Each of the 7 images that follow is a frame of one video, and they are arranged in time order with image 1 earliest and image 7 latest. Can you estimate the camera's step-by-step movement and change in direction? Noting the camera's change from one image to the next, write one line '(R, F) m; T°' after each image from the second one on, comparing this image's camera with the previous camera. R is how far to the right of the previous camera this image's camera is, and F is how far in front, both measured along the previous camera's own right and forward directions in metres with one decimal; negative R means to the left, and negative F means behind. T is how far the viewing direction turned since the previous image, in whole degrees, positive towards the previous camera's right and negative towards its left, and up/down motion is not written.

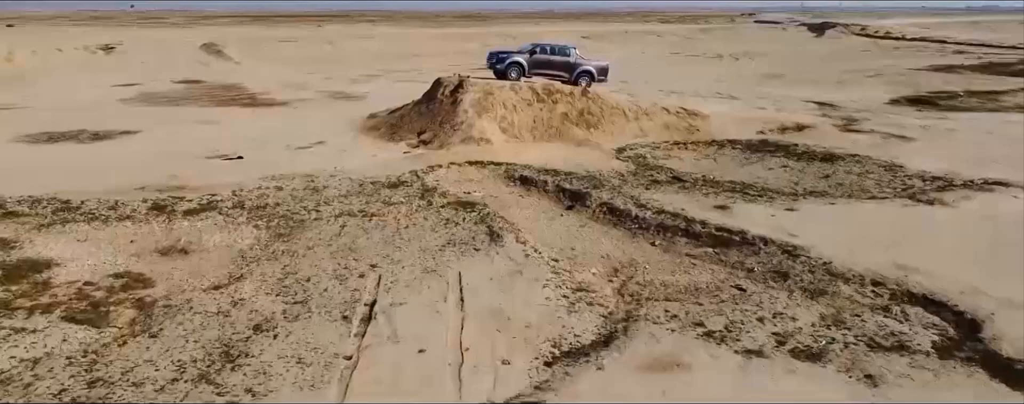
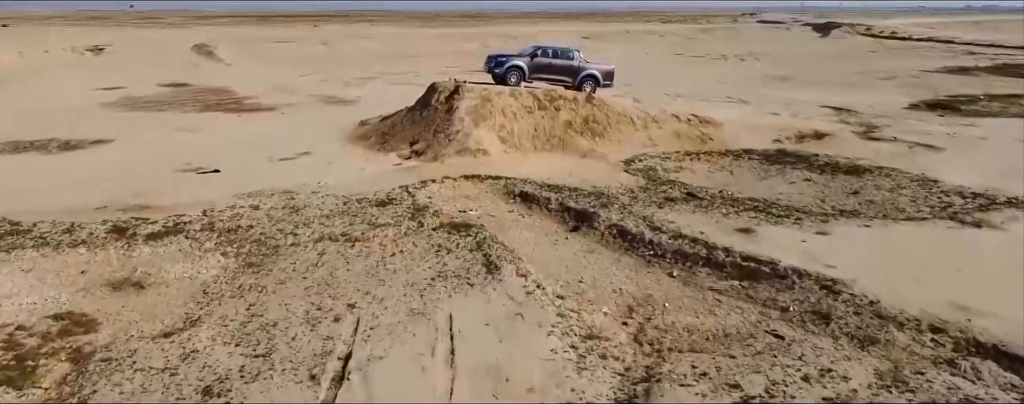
(0.0, +1.4) m; 0°
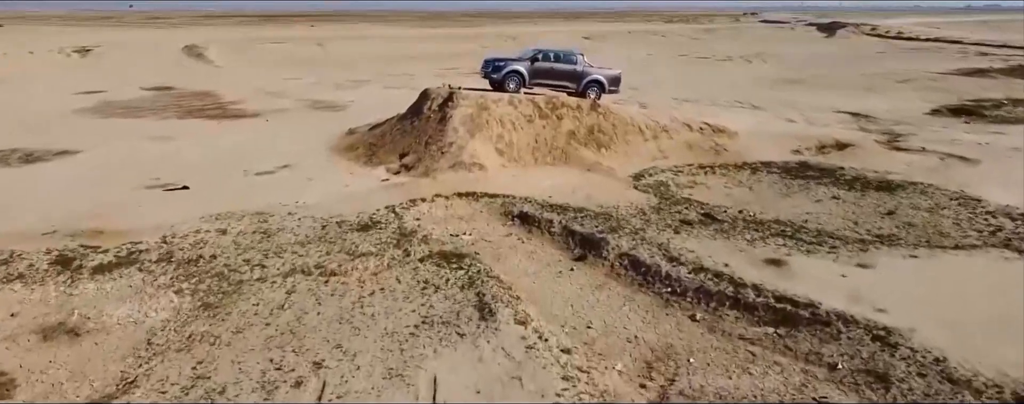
(0.0, +1.5) m; 0°
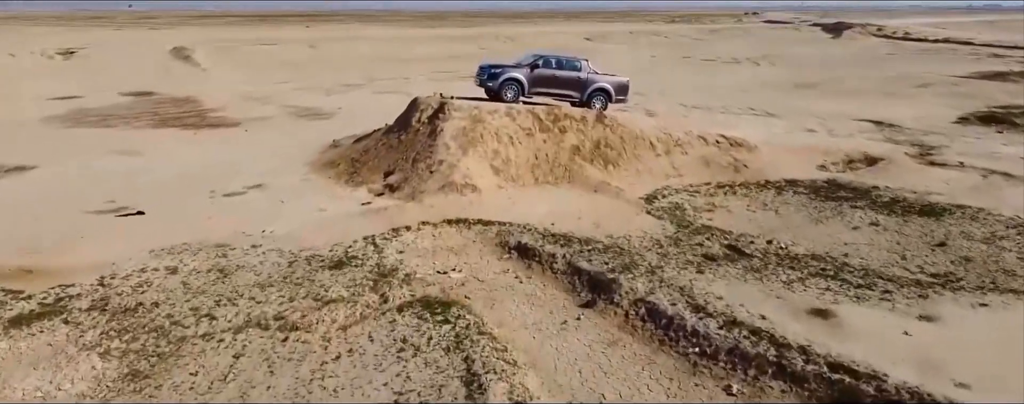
(0.0, +1.7) m; 0°
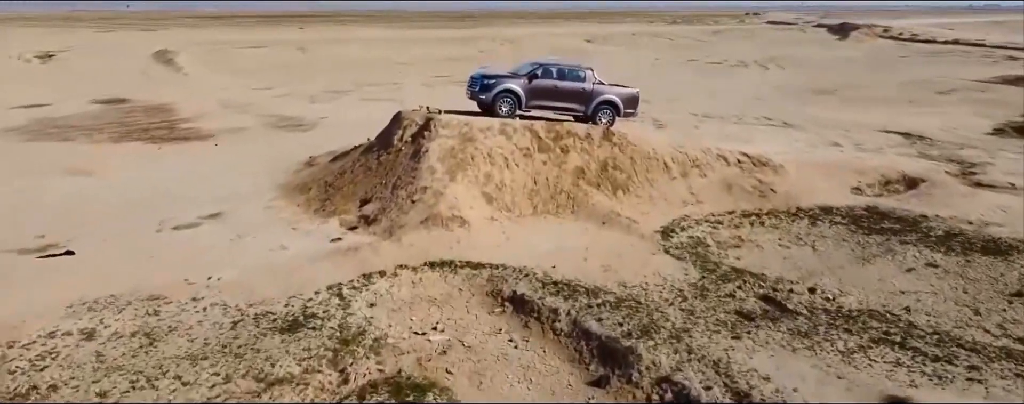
(+0.1, +2.0) m; 0°
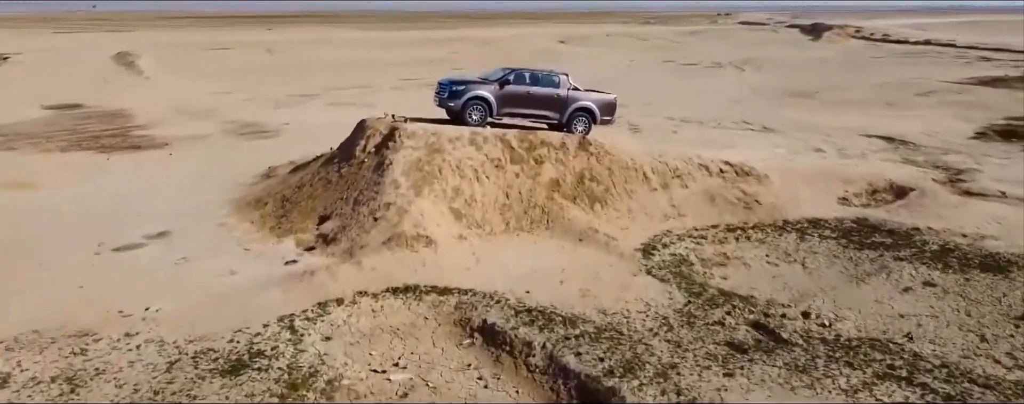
(+0.1, +0.9) m; +2°
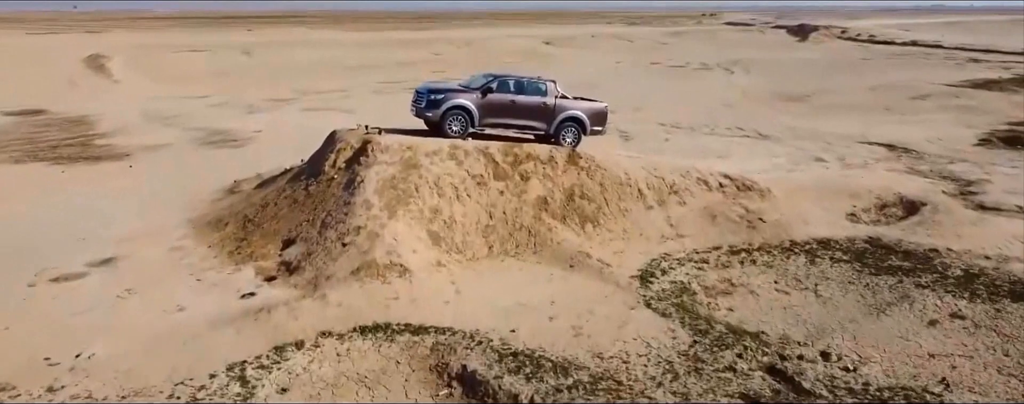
(0.0, +1.1) m; +1°
